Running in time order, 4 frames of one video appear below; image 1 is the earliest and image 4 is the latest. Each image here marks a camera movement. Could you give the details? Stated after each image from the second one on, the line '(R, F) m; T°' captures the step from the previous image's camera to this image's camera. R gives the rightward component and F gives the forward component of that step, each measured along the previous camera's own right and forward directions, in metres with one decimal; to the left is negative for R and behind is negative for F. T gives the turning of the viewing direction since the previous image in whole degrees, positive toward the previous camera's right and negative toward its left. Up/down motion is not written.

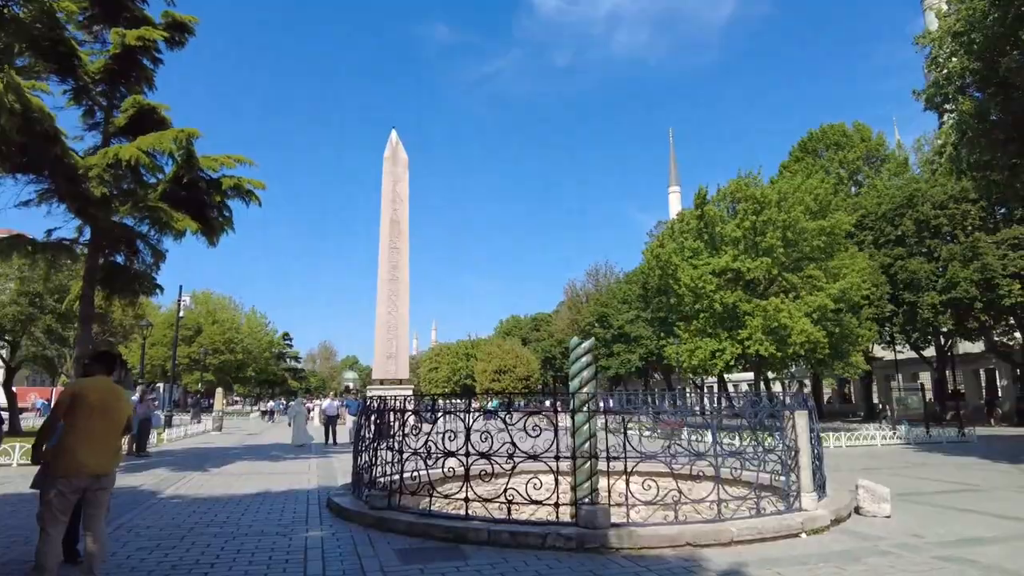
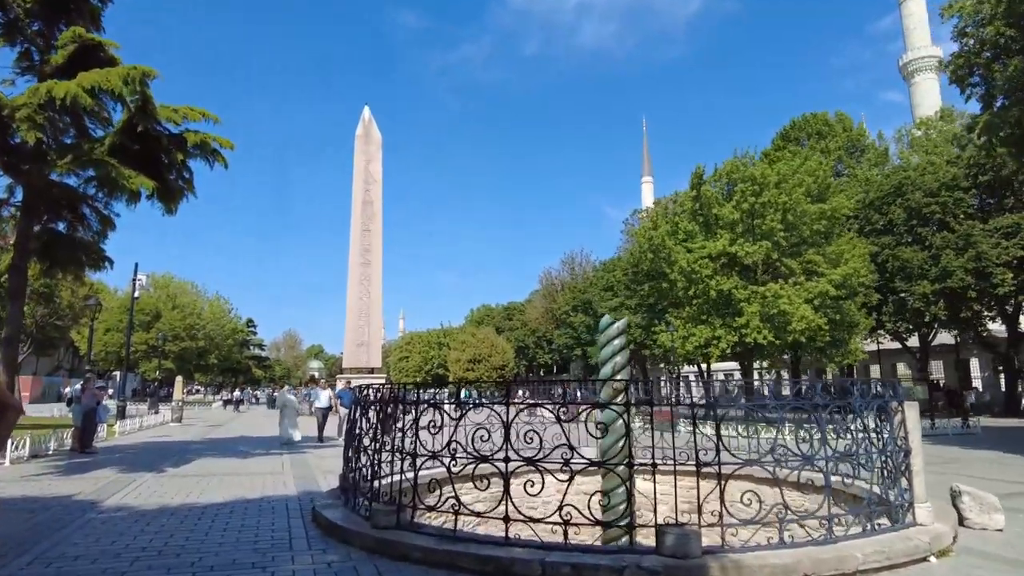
(-0.7, +1.7) m; +3°
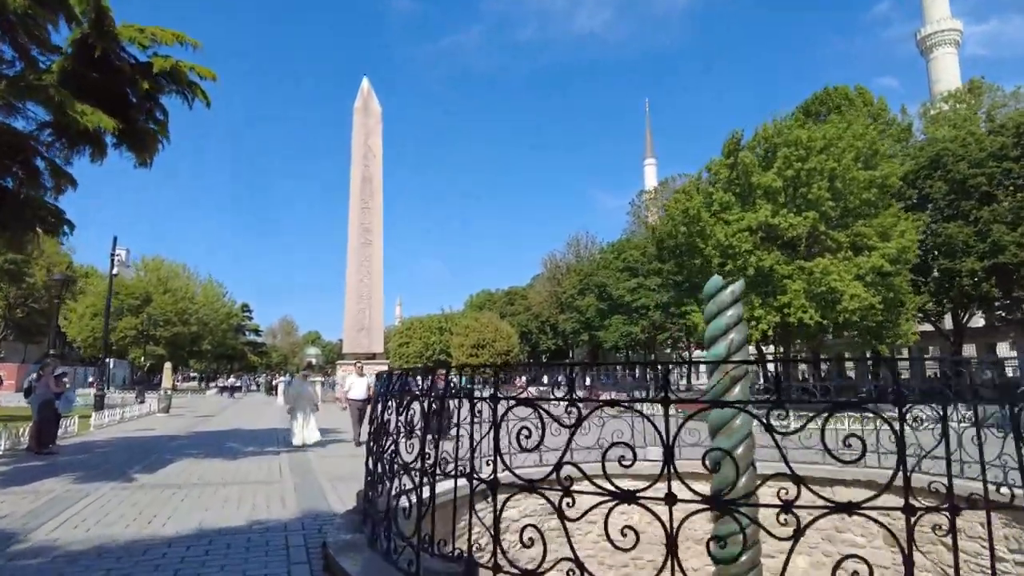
(-0.8, +2.4) m; 0°
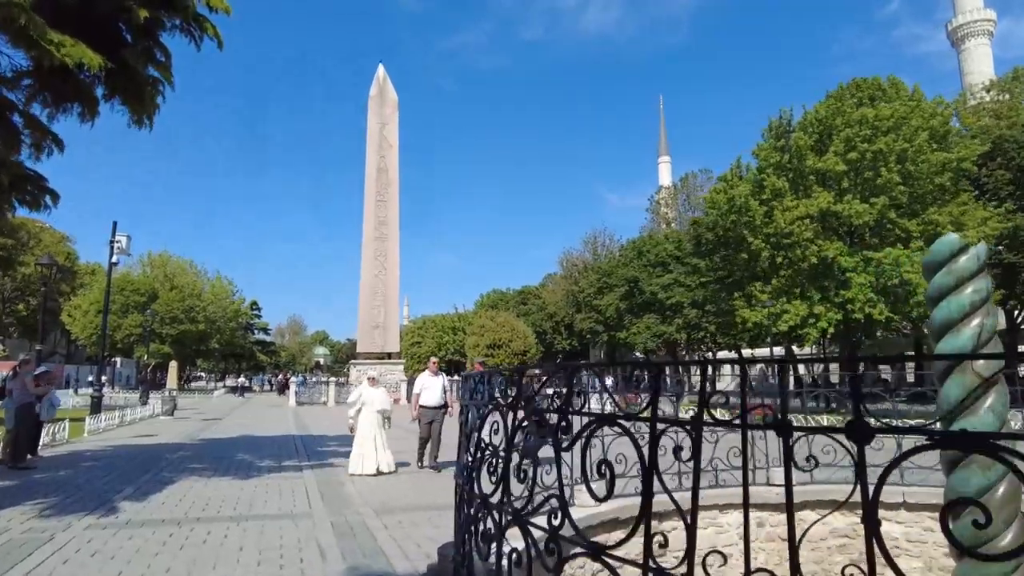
(-1.0, +2.1) m; -1°
